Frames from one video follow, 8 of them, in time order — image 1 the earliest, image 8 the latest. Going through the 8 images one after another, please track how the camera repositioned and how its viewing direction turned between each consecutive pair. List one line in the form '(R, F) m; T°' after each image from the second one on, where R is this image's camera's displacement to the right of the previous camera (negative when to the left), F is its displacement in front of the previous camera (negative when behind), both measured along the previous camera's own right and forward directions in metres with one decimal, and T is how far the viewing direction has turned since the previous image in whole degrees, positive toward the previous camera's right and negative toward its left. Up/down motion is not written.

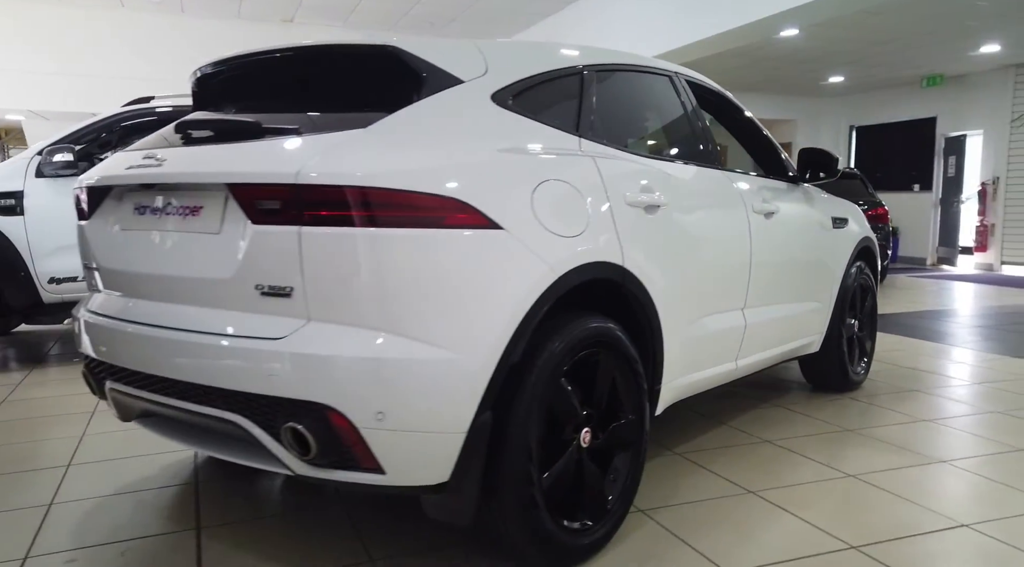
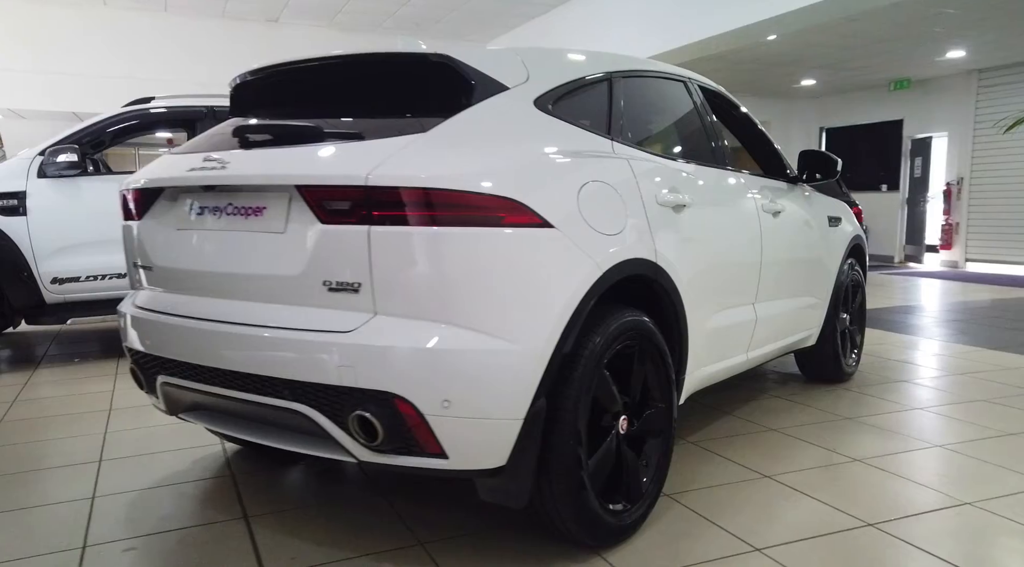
(-0.2, -0.1) m; +2°
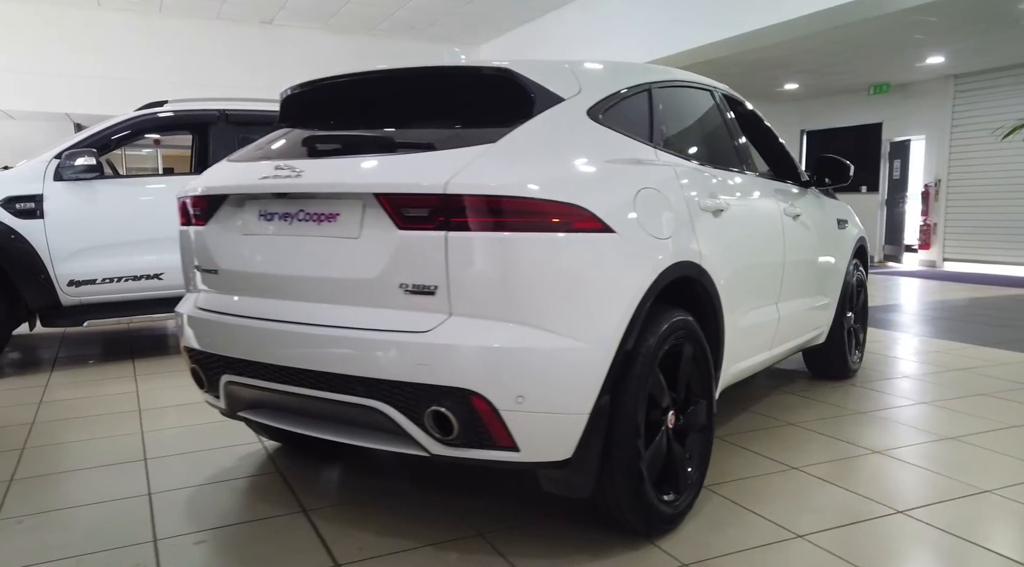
(-0.2, -0.1) m; +2°
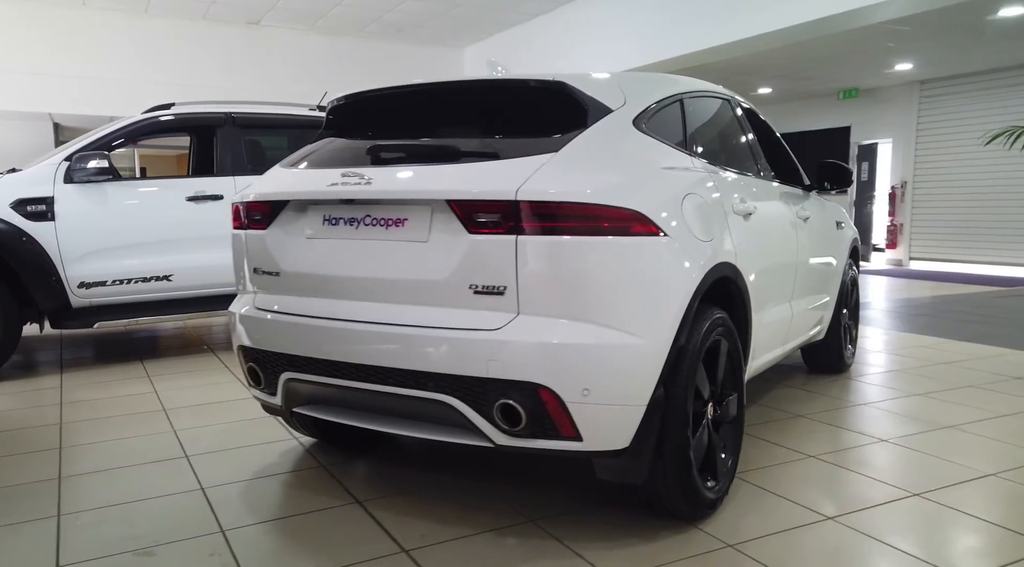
(-0.3, -0.1) m; +3°
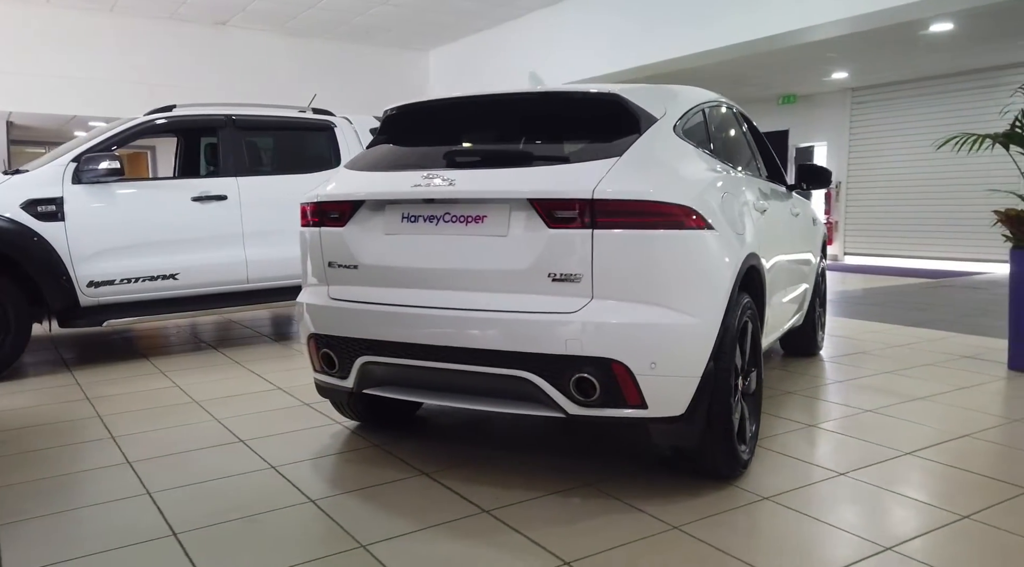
(-0.4, -0.3) m; +5°
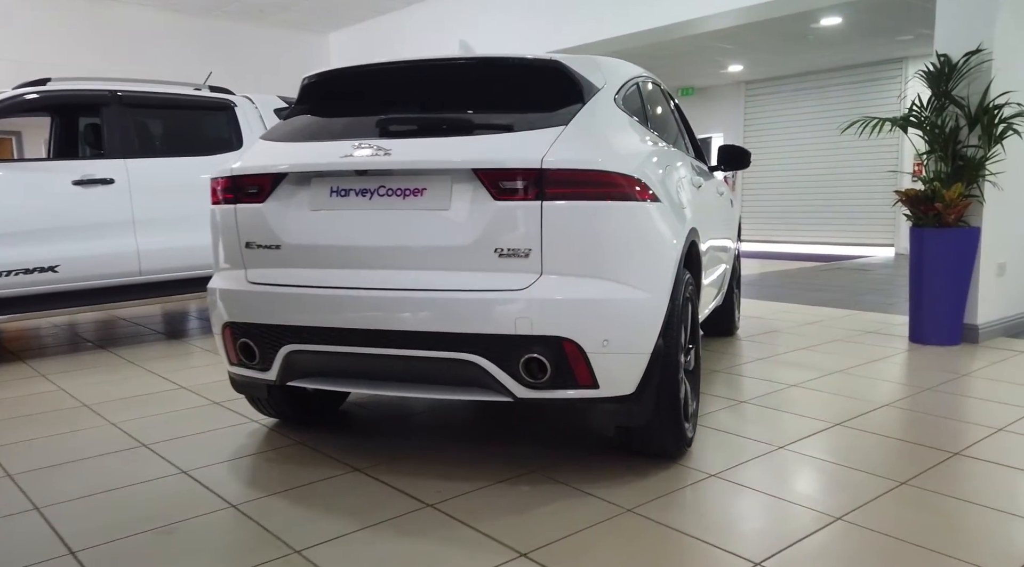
(-0.1, +0.2) m; +8°
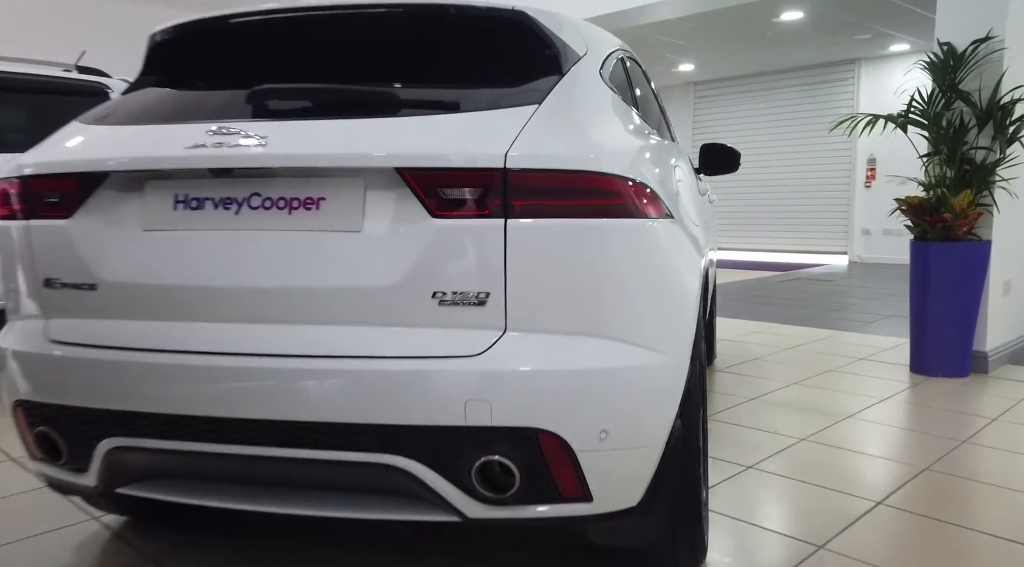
(0.0, +0.8) m; +5°
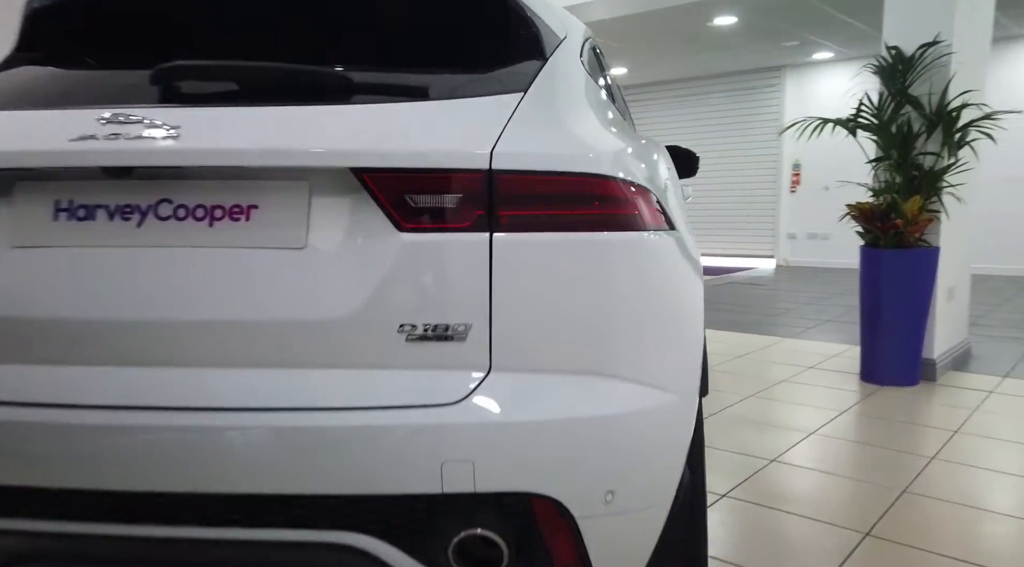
(-0.1, +0.3) m; +6°
